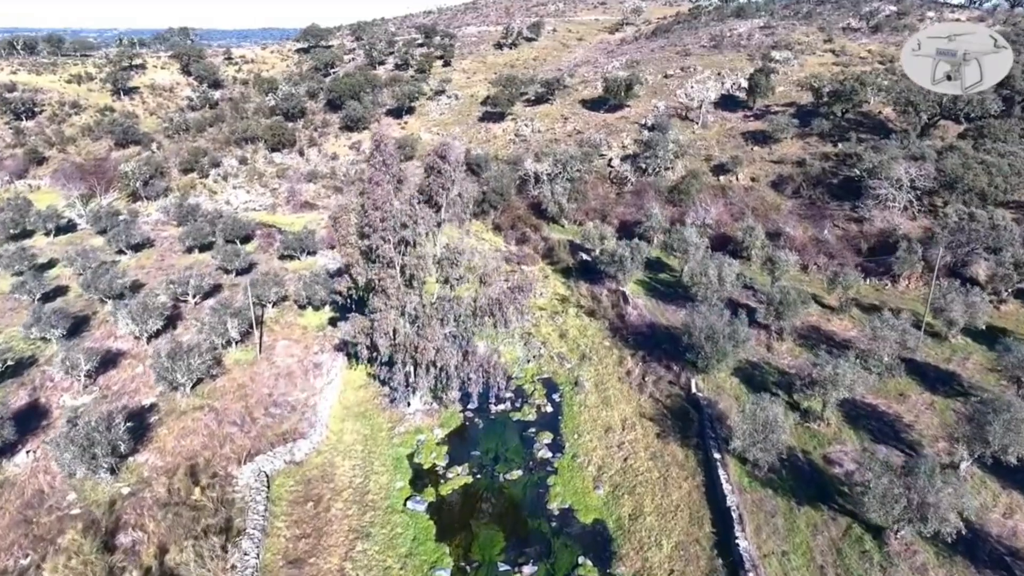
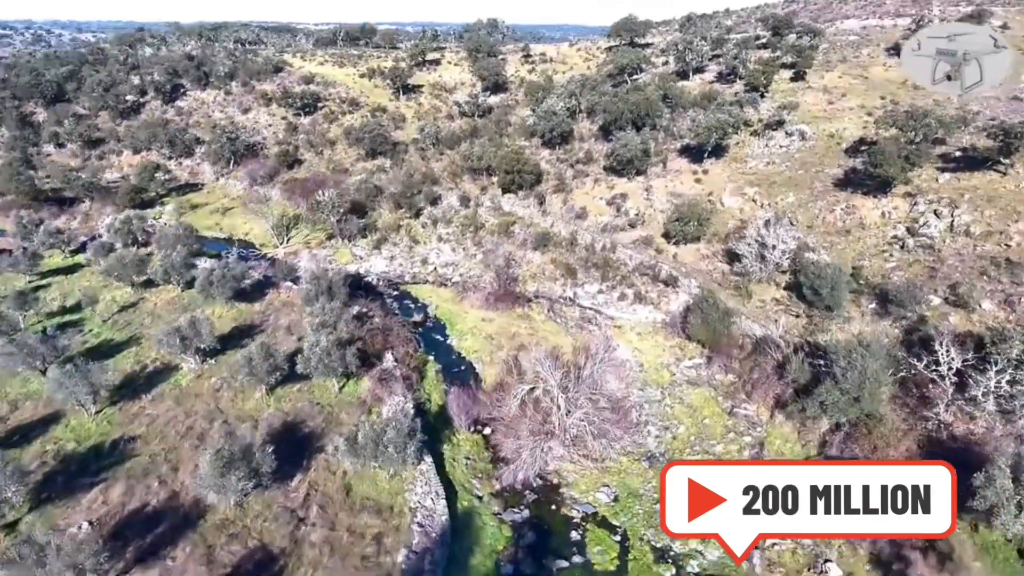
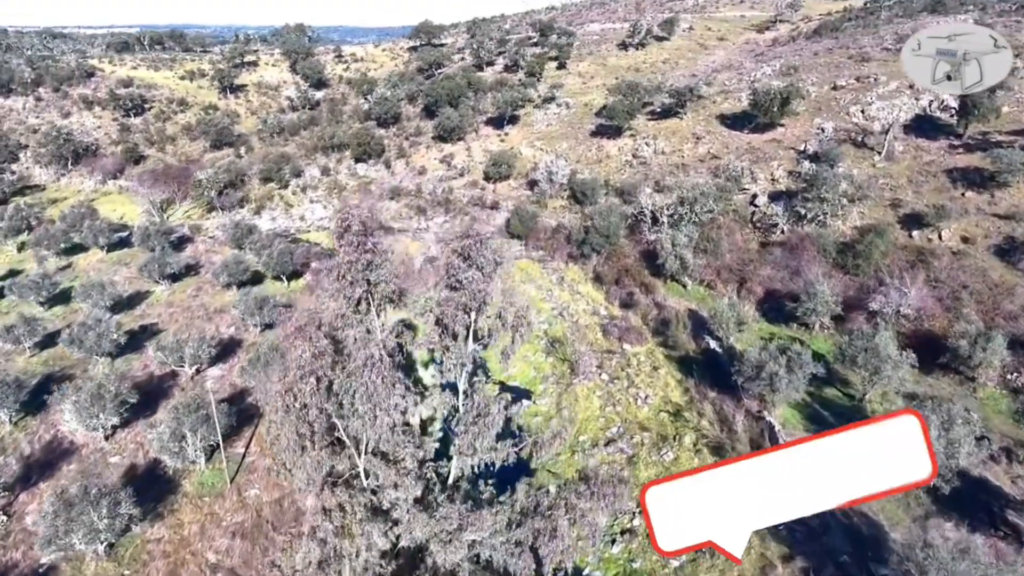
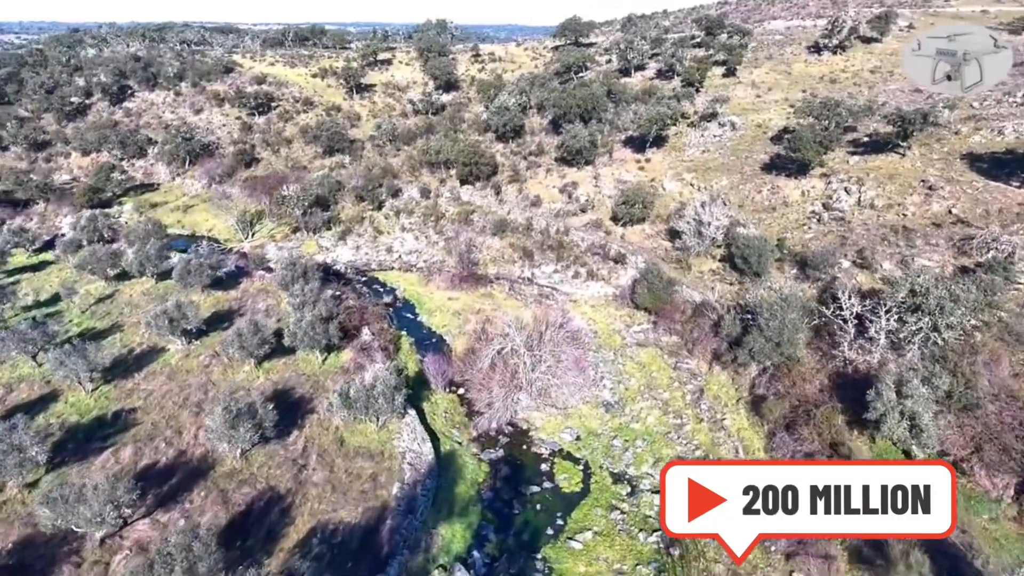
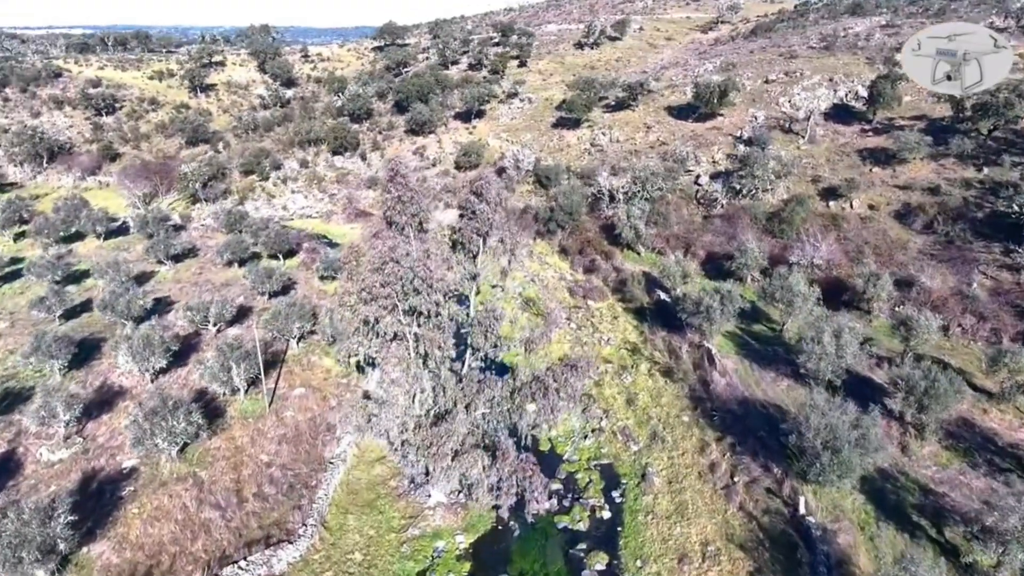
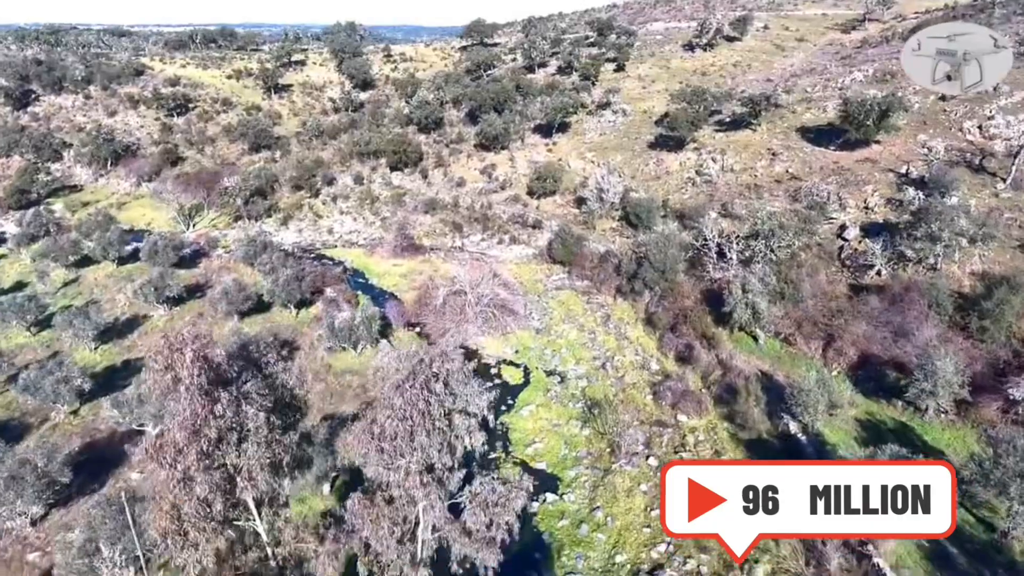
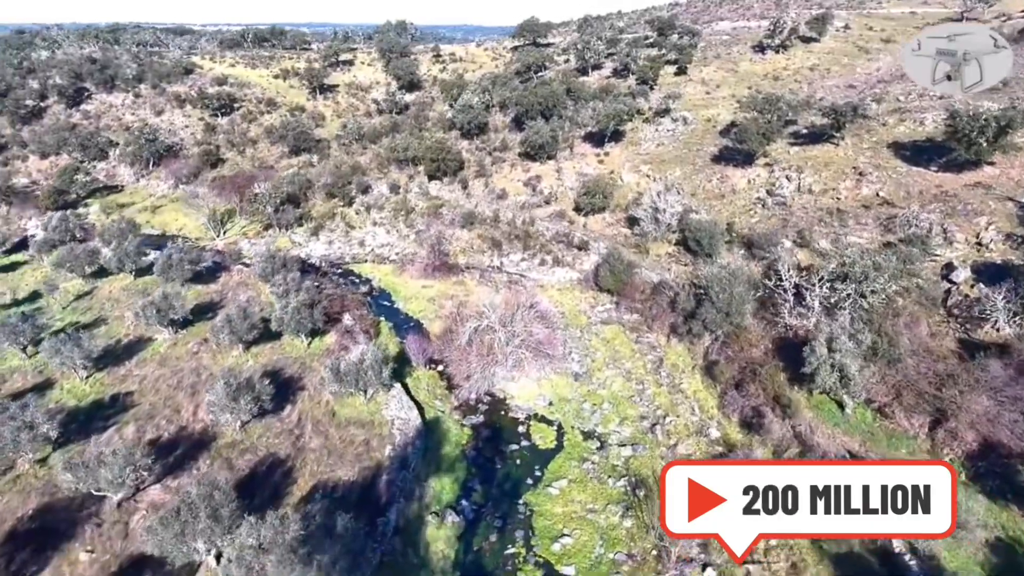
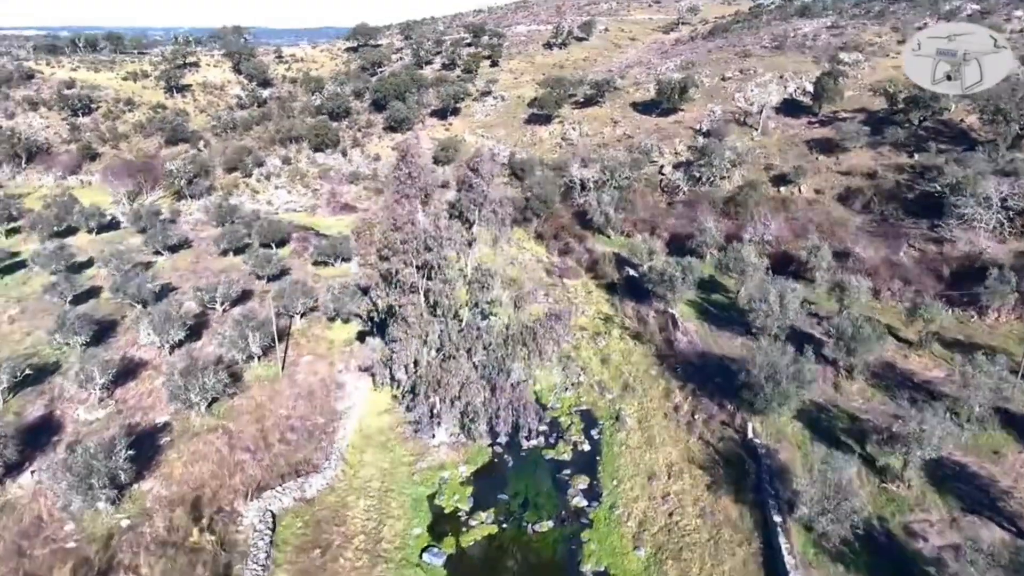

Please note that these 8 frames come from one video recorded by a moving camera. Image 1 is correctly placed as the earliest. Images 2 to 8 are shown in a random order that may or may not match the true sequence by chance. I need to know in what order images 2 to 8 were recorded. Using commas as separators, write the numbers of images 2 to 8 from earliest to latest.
8, 5, 3, 6, 7, 4, 2
